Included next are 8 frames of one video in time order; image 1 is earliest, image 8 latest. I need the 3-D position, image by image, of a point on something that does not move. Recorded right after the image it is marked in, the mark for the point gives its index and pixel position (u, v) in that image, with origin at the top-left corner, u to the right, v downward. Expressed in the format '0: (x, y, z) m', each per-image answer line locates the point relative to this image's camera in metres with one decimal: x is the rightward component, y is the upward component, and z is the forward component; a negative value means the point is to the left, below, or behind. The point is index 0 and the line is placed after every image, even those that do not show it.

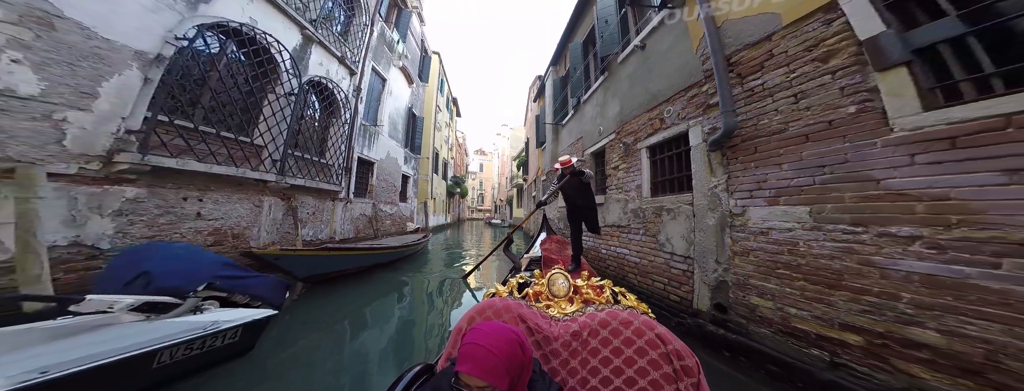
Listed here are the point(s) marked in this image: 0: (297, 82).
0: (-4.5, +2.5, +3.8) m
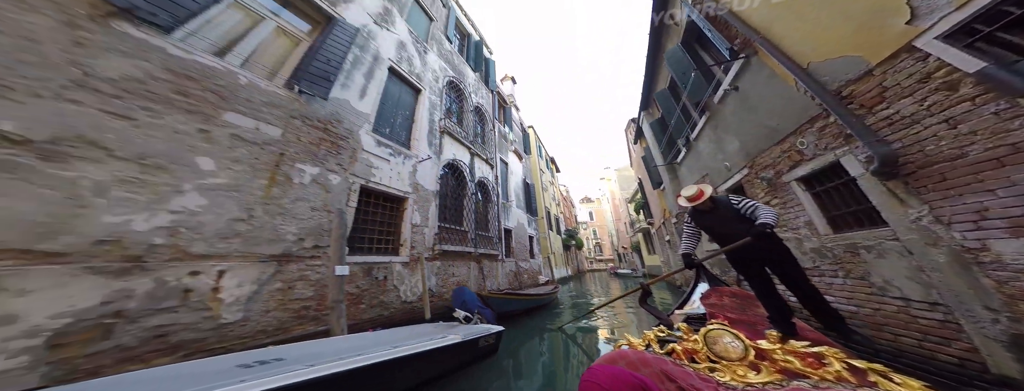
0: (-1.4, +0.3, +7.0) m
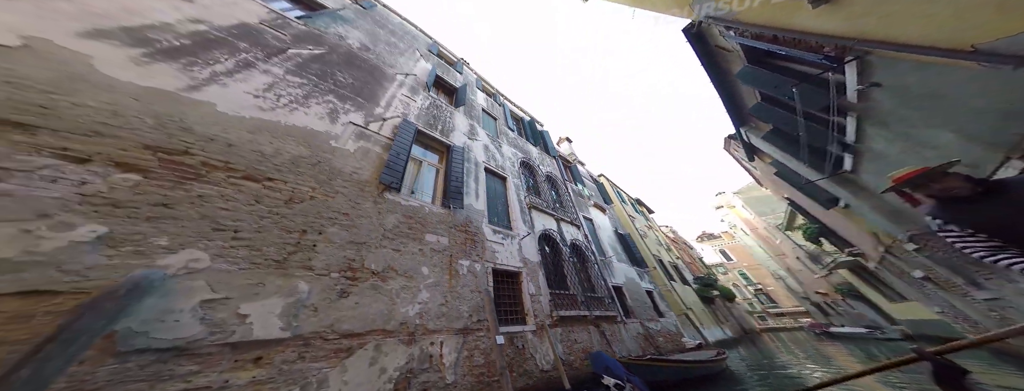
0: (+2.1, -2.0, +7.4) m
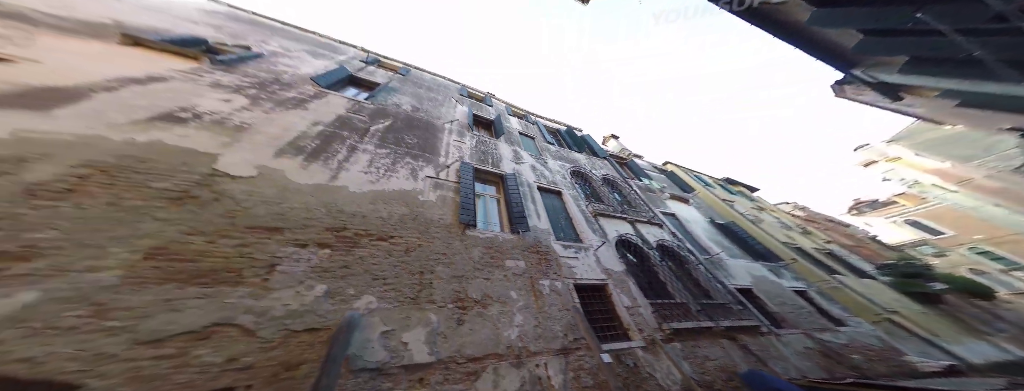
0: (+4.8, -1.9, +6.5) m
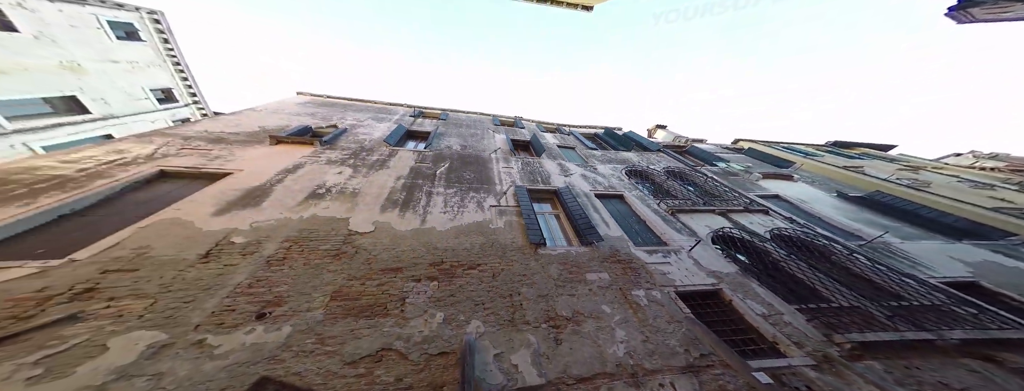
0: (+6.9, -1.4, +5.3) m
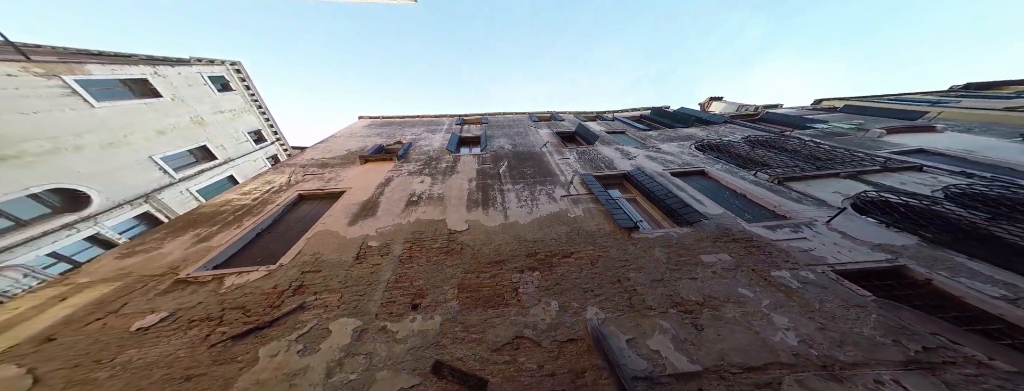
0: (+8.9, -0.4, +4.1) m
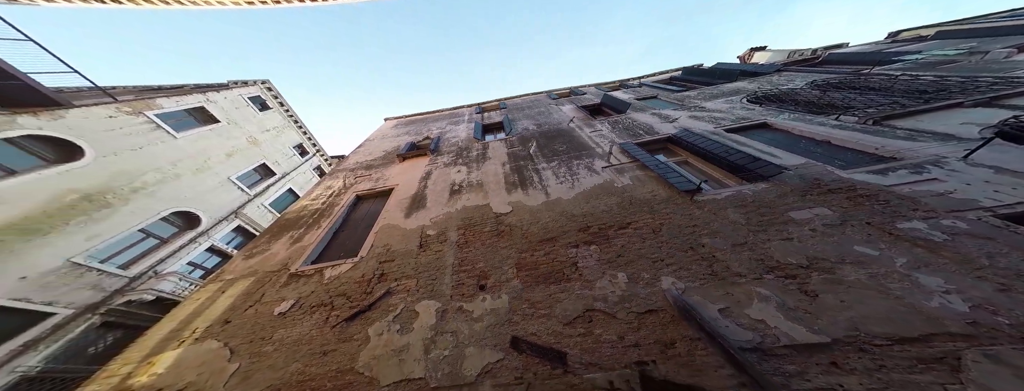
0: (+9.7, +1.0, +2.9) m
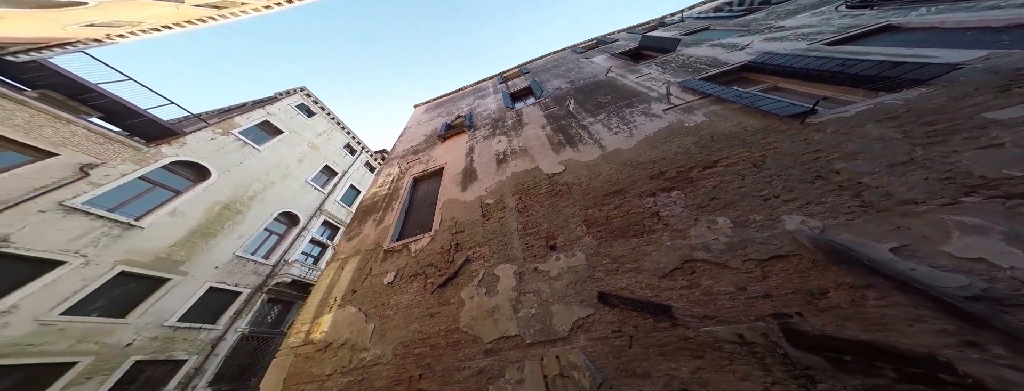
0: (+10.3, +2.6, +1.1) m
